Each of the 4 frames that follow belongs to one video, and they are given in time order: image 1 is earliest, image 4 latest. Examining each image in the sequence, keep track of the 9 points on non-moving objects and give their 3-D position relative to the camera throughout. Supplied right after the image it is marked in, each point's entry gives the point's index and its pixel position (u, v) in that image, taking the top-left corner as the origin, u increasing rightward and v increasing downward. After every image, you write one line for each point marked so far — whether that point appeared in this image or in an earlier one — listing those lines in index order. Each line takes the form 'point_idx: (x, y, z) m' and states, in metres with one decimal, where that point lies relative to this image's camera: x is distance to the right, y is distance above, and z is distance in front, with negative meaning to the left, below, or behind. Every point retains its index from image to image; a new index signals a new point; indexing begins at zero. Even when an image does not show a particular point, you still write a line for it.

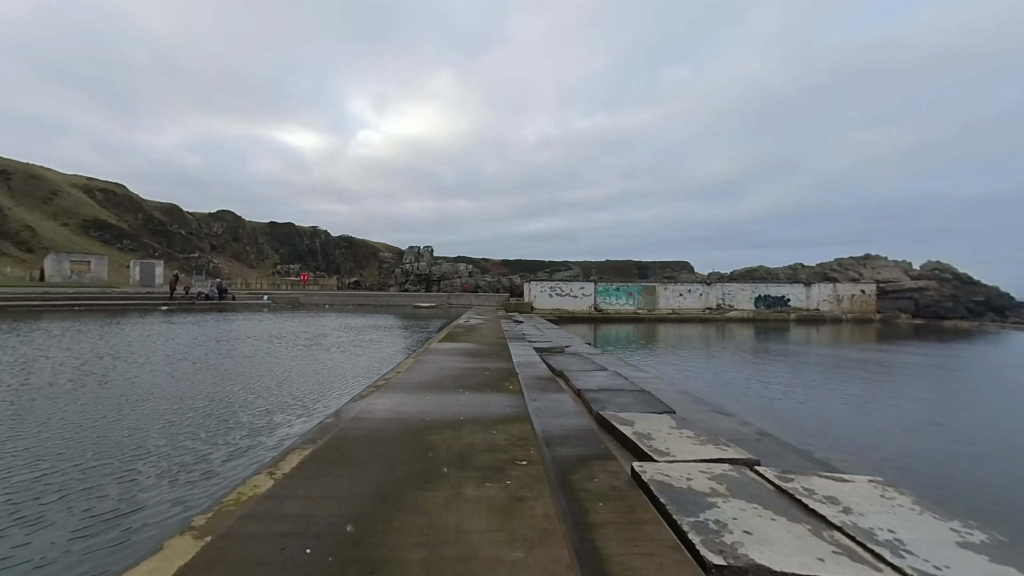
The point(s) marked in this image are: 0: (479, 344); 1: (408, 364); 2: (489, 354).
0: (-0.6, -1.1, +9.5) m
1: (-1.4, -1.0, +6.6) m
2: (-0.4, -1.1, +7.8) m
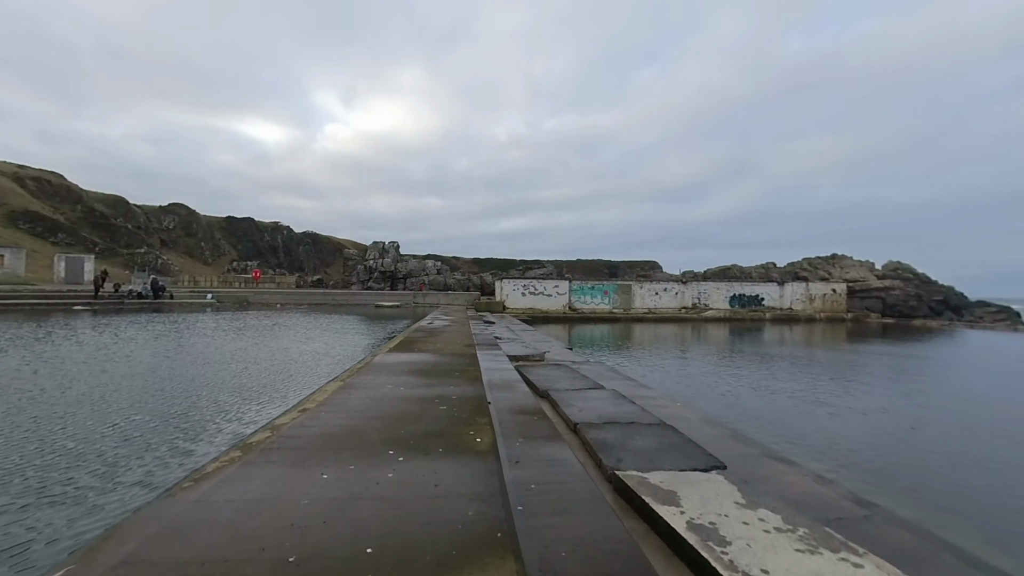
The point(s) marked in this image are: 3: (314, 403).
0: (-1.1, -1.0, +7.5) m
1: (-1.7, -1.0, +4.6) m
2: (-0.8, -1.0, +5.9) m
3: (-1.7, -1.0, +4.0) m
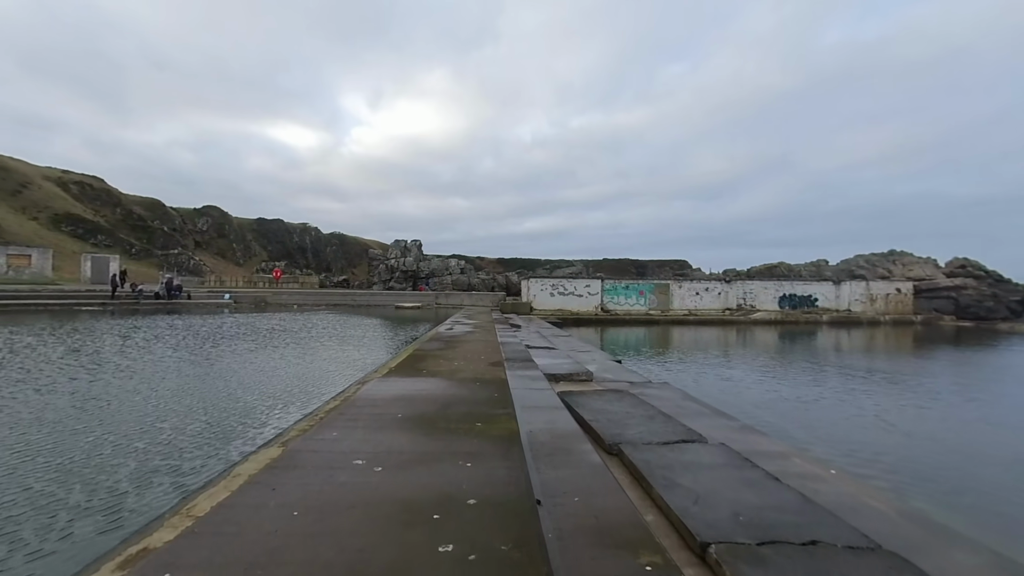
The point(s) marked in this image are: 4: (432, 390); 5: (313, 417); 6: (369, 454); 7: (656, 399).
0: (-0.6, -1.0, +5.4) m
1: (-1.4, -1.0, +2.5) m
2: (-0.3, -1.0, +3.8) m
3: (-1.3, -1.0, +1.9) m
4: (-0.8, -1.0, +4.7) m
5: (-1.5, -1.0, +3.6) m
6: (-0.8, -1.0, +2.8) m
7: (+1.8, -1.4, +6.0) m
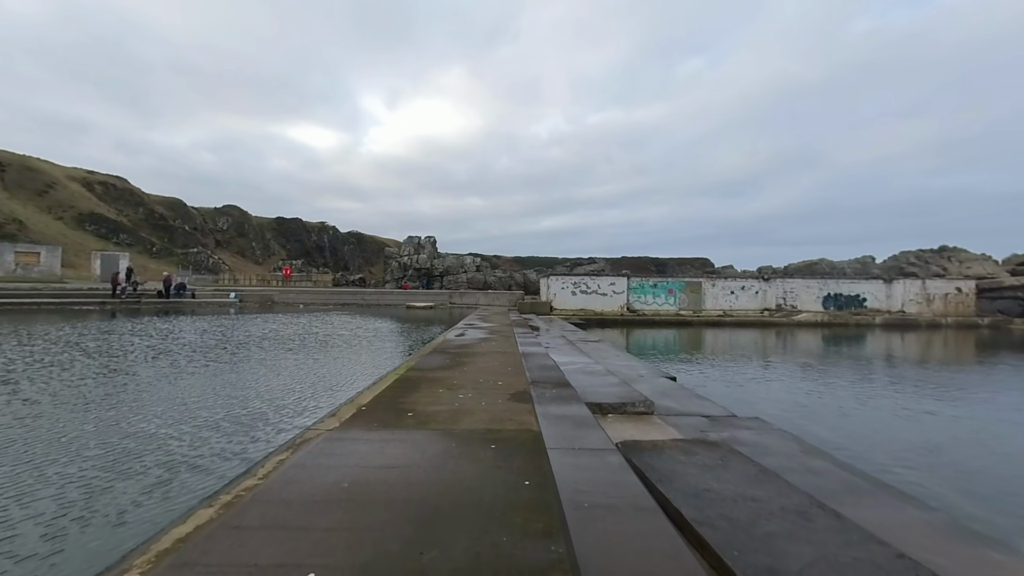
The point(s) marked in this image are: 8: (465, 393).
0: (-0.4, -1.0, +3.4) m
1: (-1.2, -0.9, +0.5) m
2: (-0.1, -1.0, +1.7) m
3: (-1.2, -0.9, -0.1) m
4: (-0.5, -1.0, +2.6) m
5: (-1.3, -0.9, +1.6) m
6: (-0.7, -0.9, +0.7) m
7: (+2.1, -1.4, +3.8) m
8: (-0.4, -1.0, +4.6) m
